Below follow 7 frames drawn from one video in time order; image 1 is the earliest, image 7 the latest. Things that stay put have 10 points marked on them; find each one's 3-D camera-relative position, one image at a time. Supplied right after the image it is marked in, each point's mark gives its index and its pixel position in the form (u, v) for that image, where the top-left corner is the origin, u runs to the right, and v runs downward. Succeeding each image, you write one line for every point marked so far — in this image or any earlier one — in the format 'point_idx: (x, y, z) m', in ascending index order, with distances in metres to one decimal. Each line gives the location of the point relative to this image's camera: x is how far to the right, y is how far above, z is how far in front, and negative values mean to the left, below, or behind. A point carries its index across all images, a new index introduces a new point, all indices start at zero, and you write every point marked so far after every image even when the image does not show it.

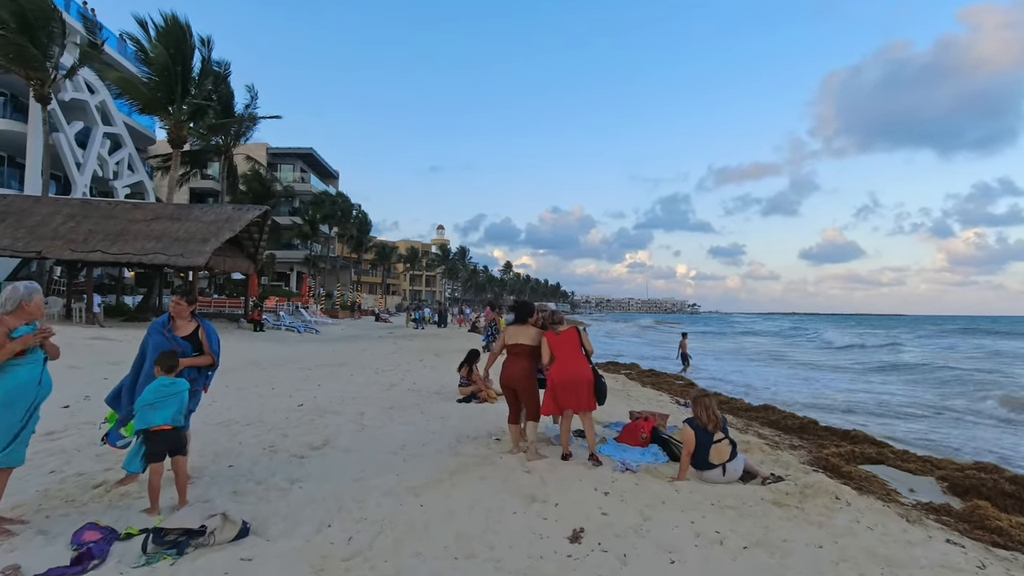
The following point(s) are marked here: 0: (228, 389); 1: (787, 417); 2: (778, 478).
0: (-5.3, -1.9, +10.1) m
1: (+5.0, -2.4, +9.8) m
2: (+2.6, -1.8, +5.2) m
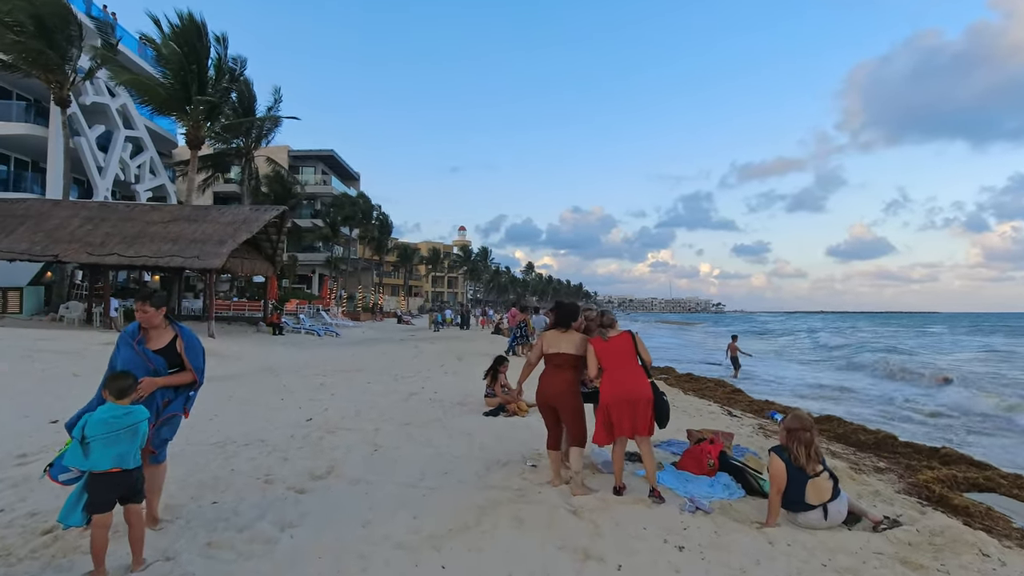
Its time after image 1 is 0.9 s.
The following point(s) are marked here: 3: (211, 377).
0: (-4.8, -1.9, +9.3) m
1: (+5.5, -2.3, +8.6) m
2: (+2.9, -1.8, +4.1) m
3: (-6.9, -2.0, +12.4) m
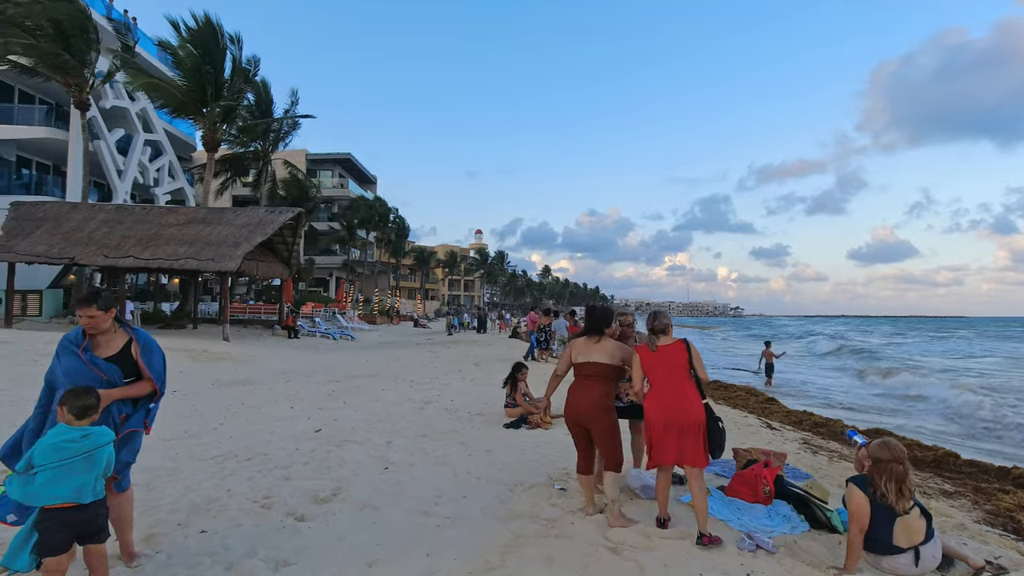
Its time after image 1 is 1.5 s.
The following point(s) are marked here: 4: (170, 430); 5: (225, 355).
0: (-4.4, -1.9, +8.9) m
1: (+5.8, -2.3, +7.9) m
2: (+3.1, -1.8, +3.5) m
3: (-6.4, -2.1, +12.0) m
4: (-4.5, -1.8, +7.0) m
5: (-8.4, -2.0, +15.9) m
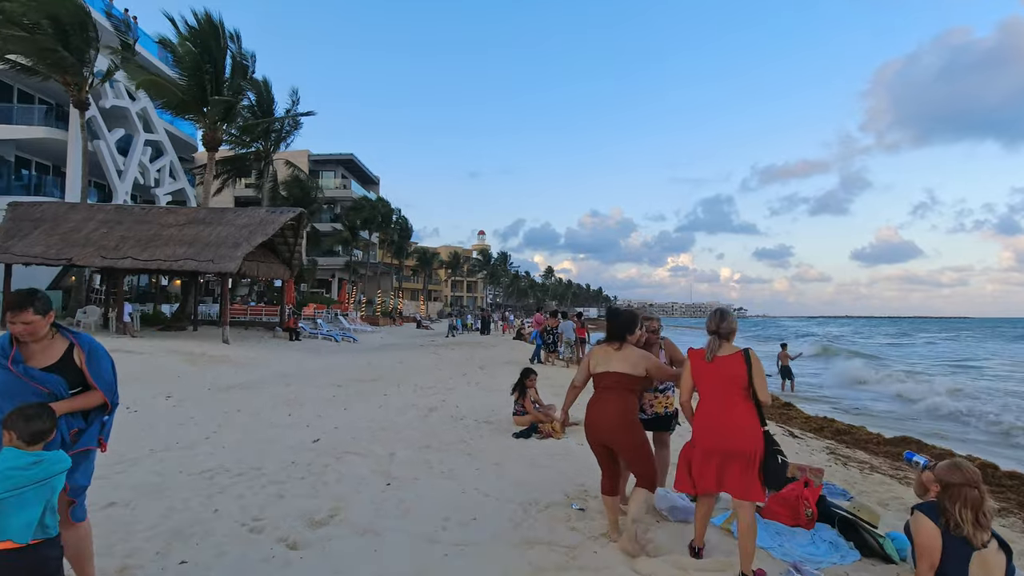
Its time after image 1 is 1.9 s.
0: (-4.3, -2.0, +8.5) m
1: (+6.0, -2.3, +7.4) m
2: (+3.2, -1.8, +3.1) m
3: (-6.3, -2.1, +11.6) m
4: (-4.3, -1.9, +6.7) m
5: (-8.3, -2.0, +15.5) m
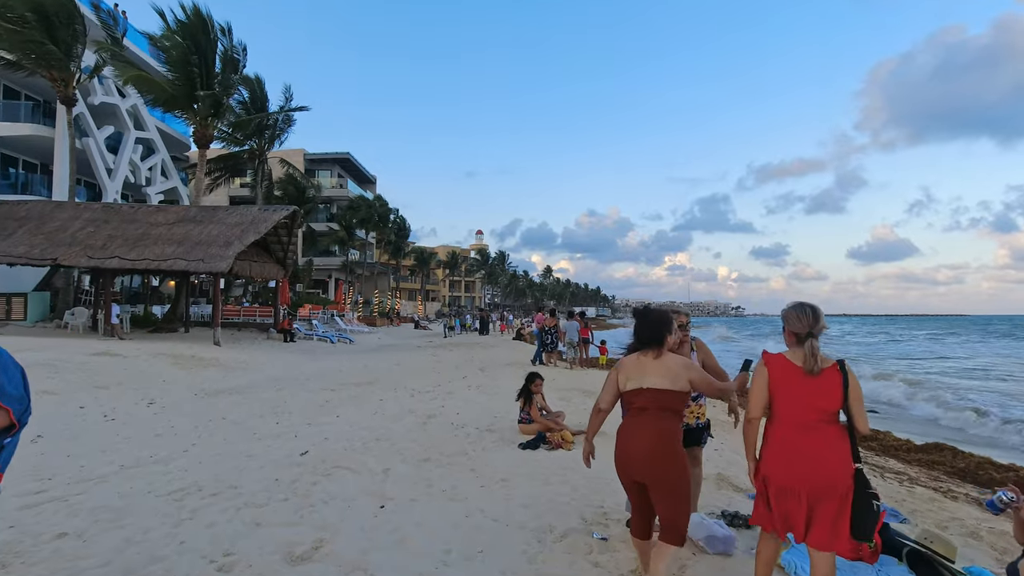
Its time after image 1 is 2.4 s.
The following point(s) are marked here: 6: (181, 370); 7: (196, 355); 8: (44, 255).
0: (-4.2, -2.0, +7.9) m
1: (+6.0, -2.3, +6.9) m
2: (+3.3, -1.8, +2.5) m
3: (-6.2, -2.1, +11.0) m
4: (-4.3, -1.8, +6.1) m
5: (-8.2, -2.0, +14.9) m
6: (-8.0, -2.0, +13.1) m
7: (-9.1, -1.9, +15.5) m
8: (-15.5, +1.1, +17.9) m
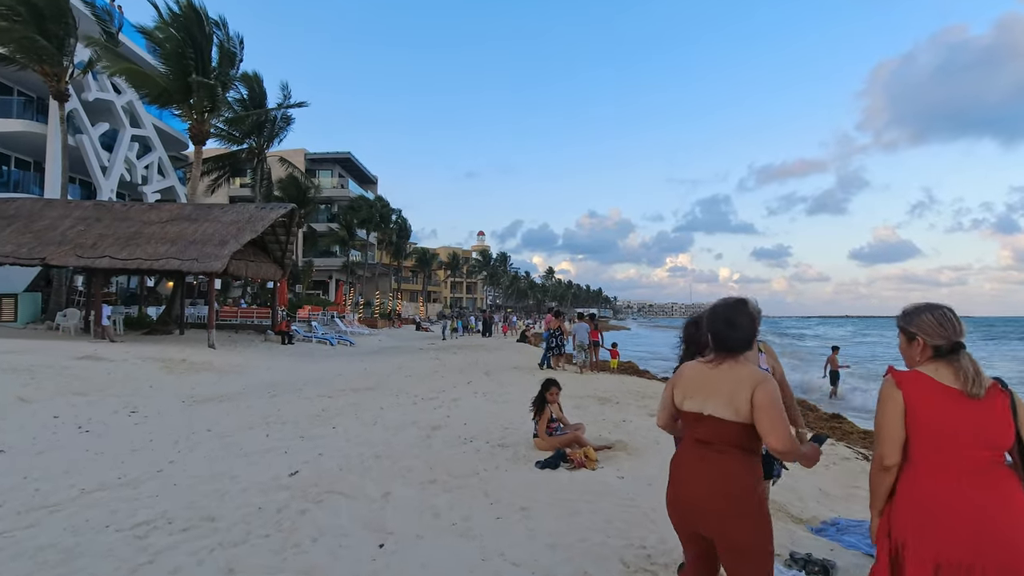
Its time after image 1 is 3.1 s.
0: (-4.1, -1.9, +7.2) m
1: (+6.2, -2.3, +6.2) m
2: (+3.5, -1.7, +1.8) m
3: (-6.1, -2.1, +10.3) m
4: (-4.1, -1.8, +5.4) m
5: (-8.0, -2.0, +14.3) m
6: (-7.8, -2.0, +12.4) m
7: (-8.9, -1.9, +14.8) m
8: (-15.3, +1.1, +17.2) m
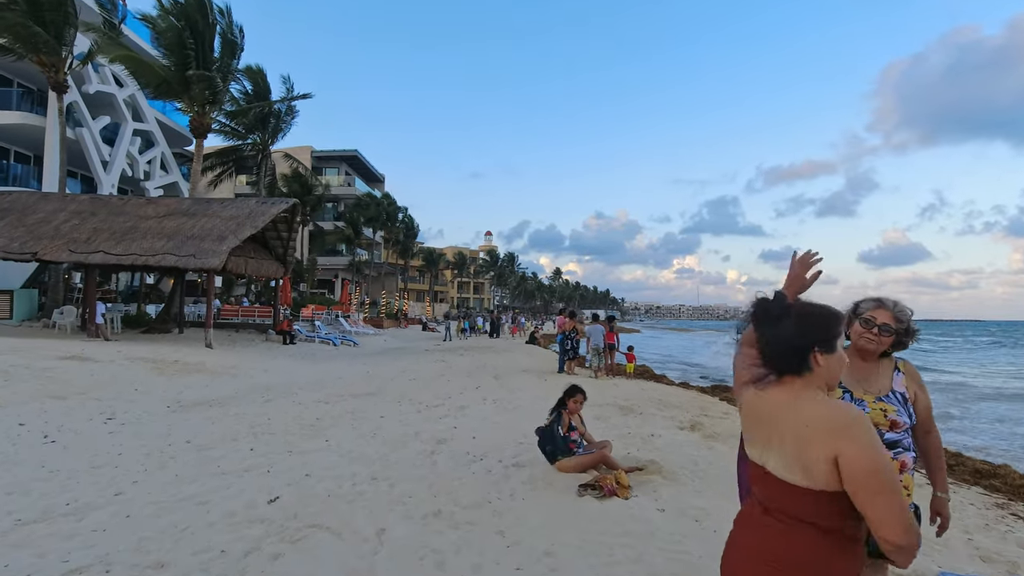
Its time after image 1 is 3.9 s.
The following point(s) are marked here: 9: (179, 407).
0: (-3.9, -1.9, +6.4) m
1: (+6.4, -2.3, +5.2) m
2: (+3.6, -1.7, +0.9) m
3: (-5.8, -2.0, +9.6) m
4: (-3.9, -1.8, +4.6) m
5: (-7.8, -2.0, +13.5) m
6: (-7.6, -1.9, +11.6) m
7: (-8.6, -1.8, +14.1) m
8: (-15.0, +1.2, +16.6) m
9: (-5.7, -2.0, +9.3) m
